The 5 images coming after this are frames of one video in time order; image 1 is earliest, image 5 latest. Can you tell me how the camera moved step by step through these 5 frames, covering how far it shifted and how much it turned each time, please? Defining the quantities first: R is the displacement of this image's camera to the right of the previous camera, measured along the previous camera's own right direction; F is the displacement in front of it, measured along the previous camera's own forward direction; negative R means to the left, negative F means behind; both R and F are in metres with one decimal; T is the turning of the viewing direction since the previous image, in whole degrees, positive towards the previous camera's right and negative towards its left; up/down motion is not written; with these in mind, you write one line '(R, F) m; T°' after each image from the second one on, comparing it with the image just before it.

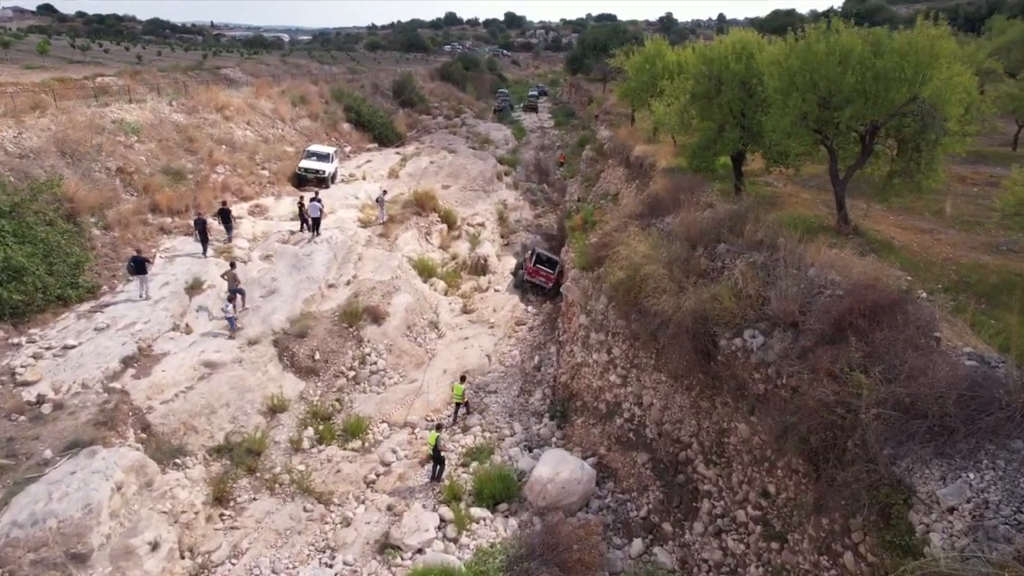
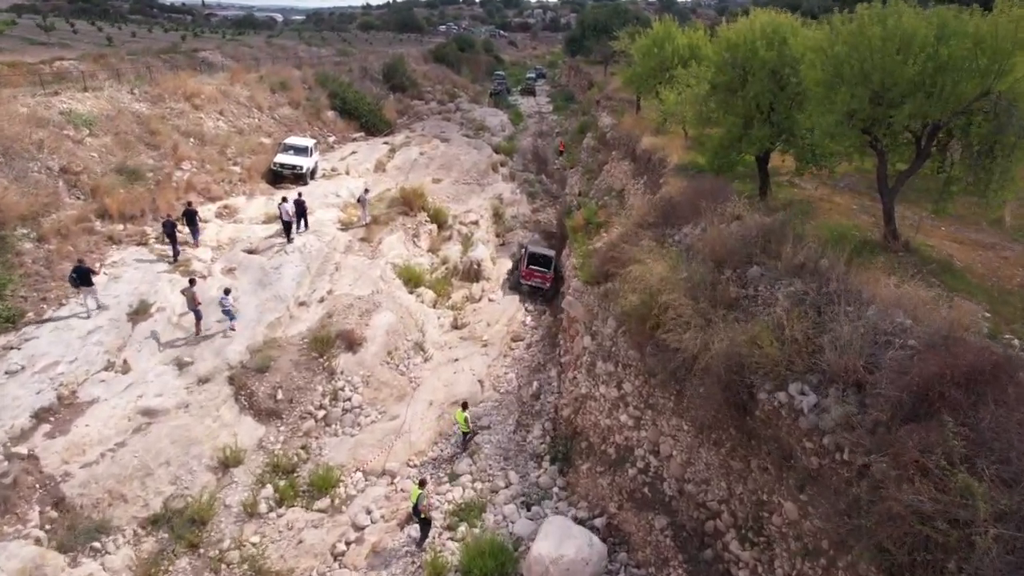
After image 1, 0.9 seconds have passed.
(+0.1, +2.3) m; 0°
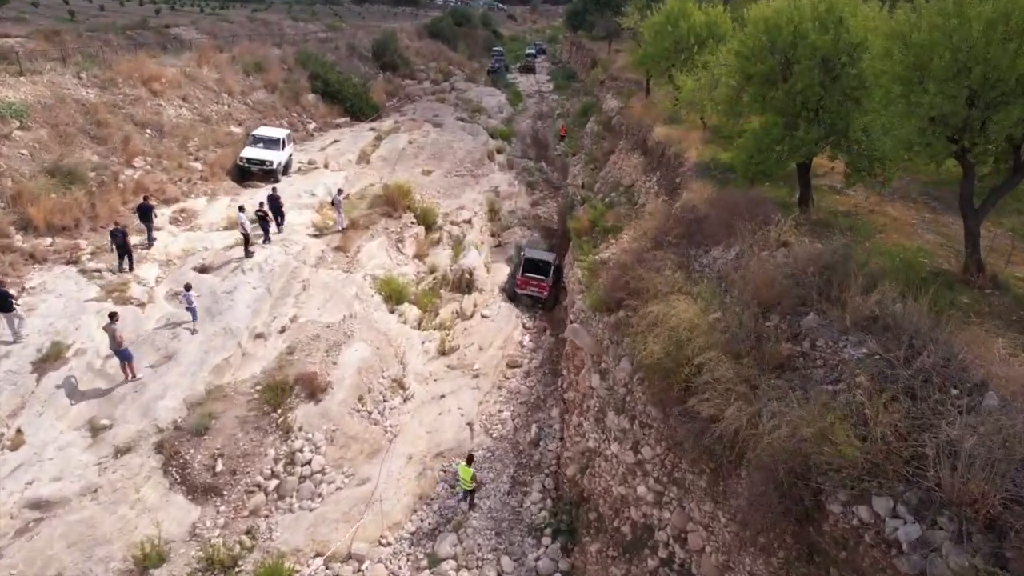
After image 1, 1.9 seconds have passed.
(+0.1, +2.7) m; 0°
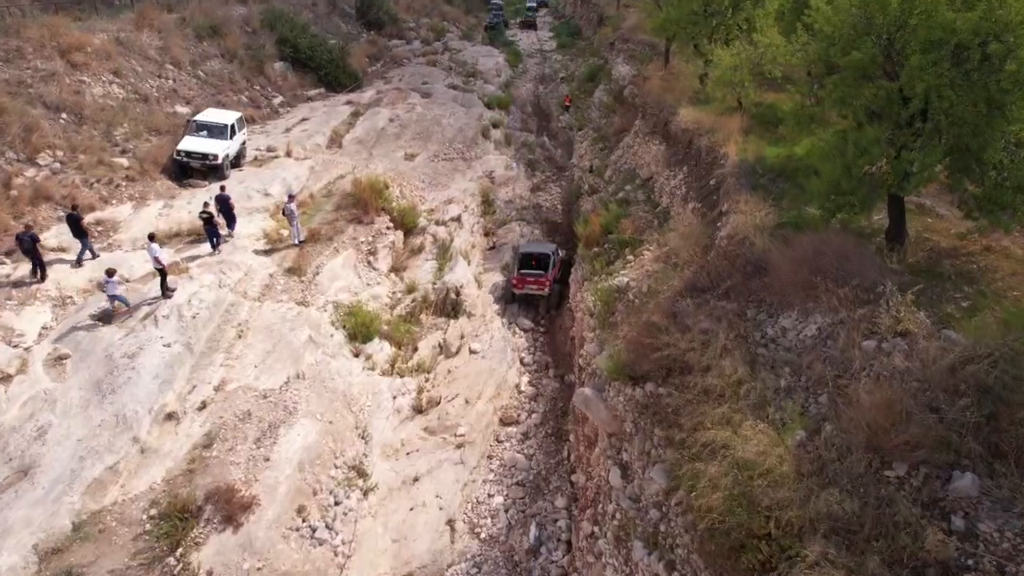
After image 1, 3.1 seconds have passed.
(+0.1, +3.9) m; 0°
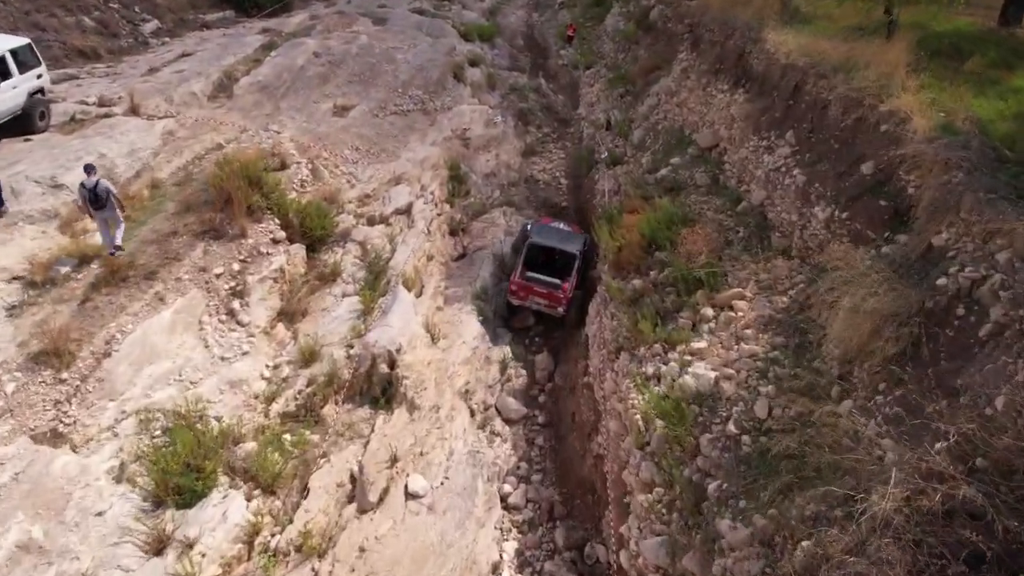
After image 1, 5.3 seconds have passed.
(+0.3, +8.3) m; +1°
